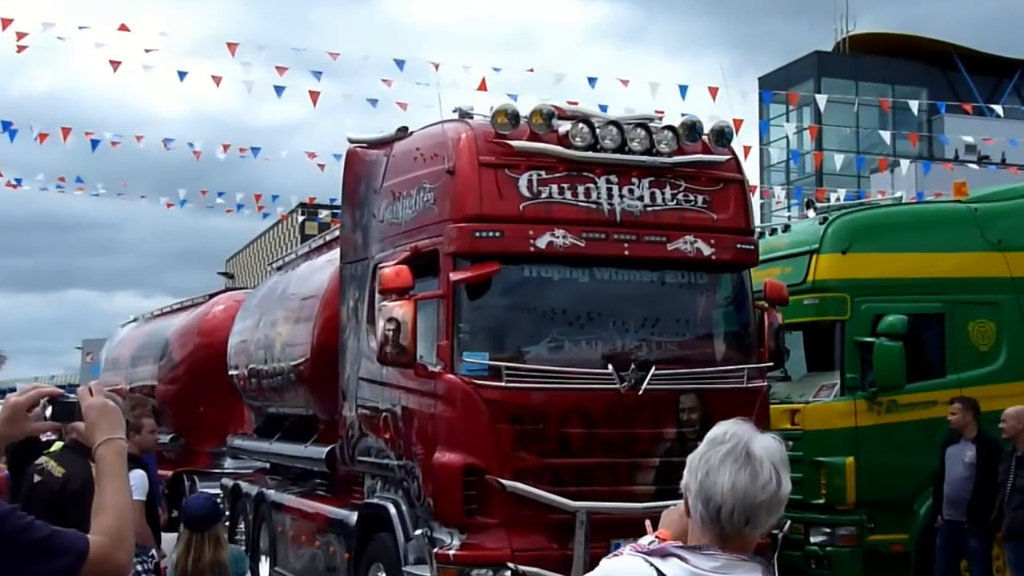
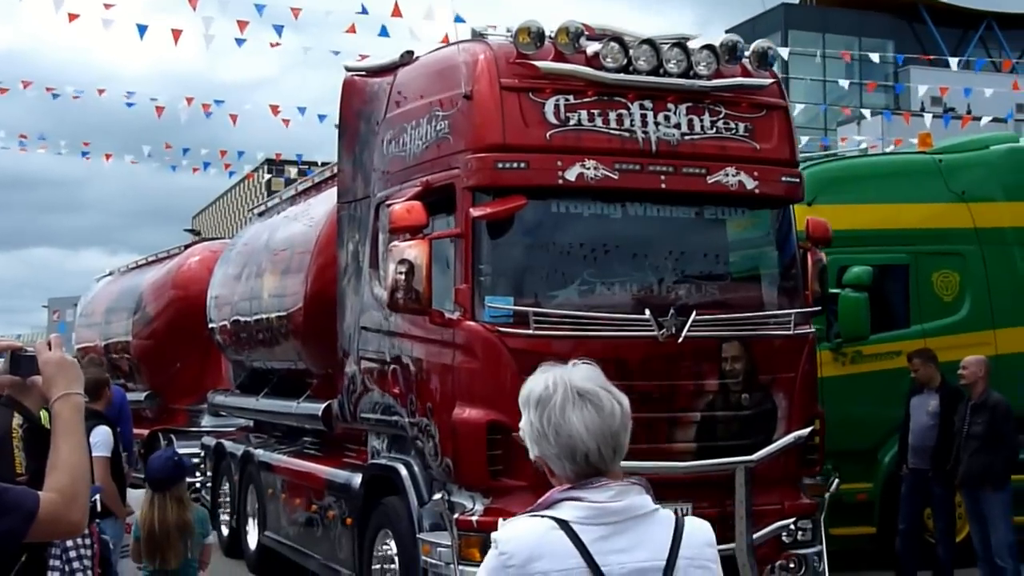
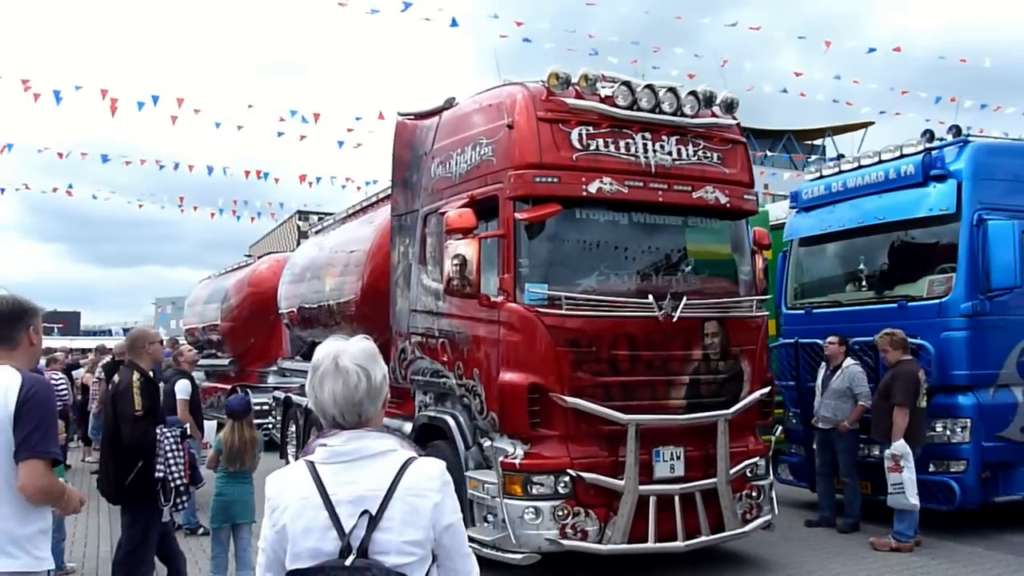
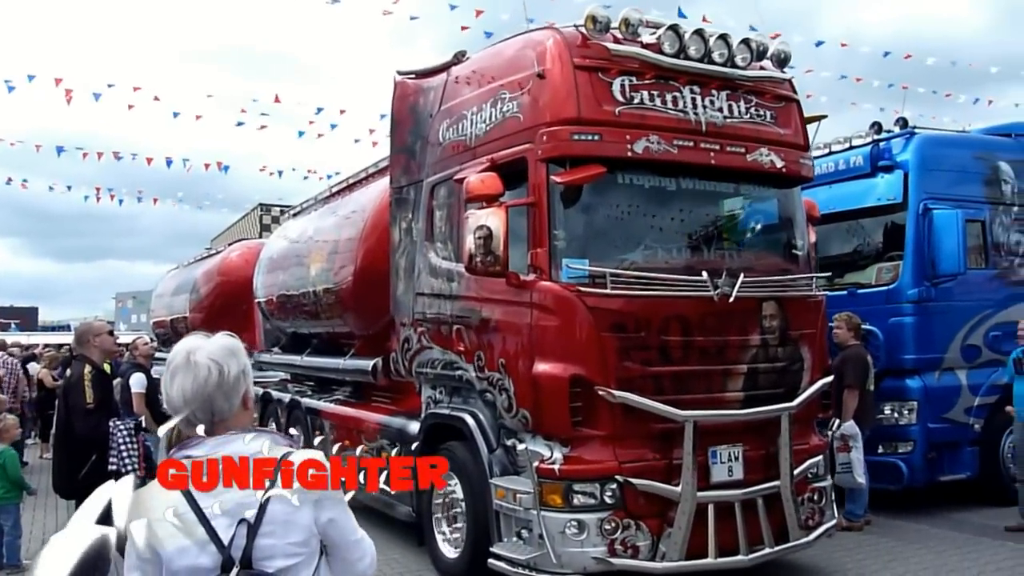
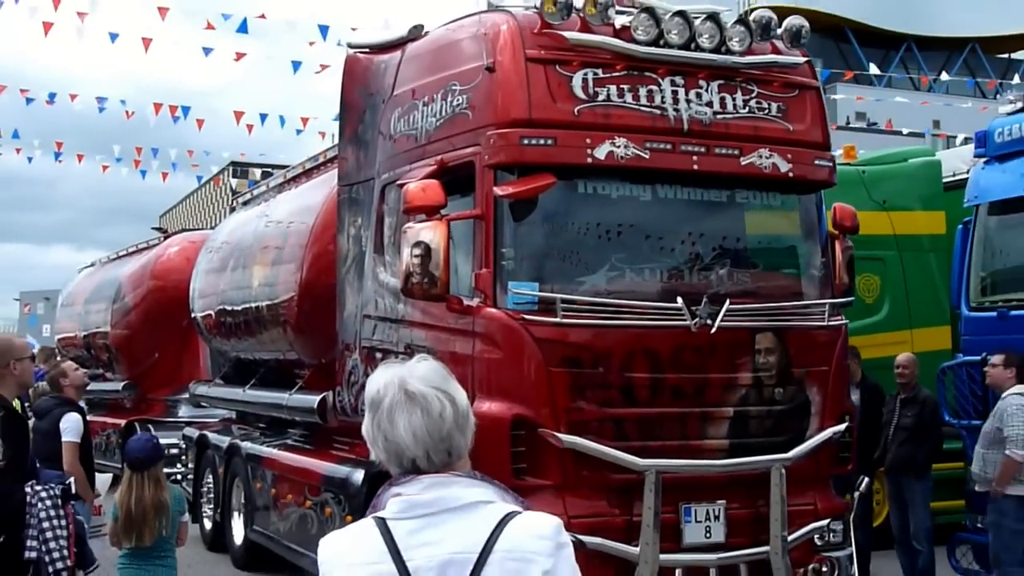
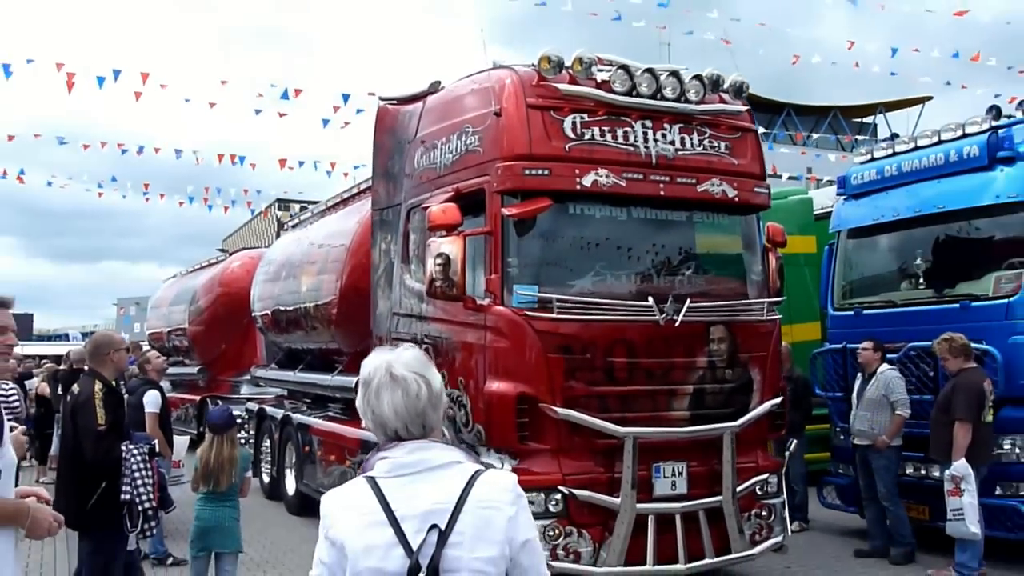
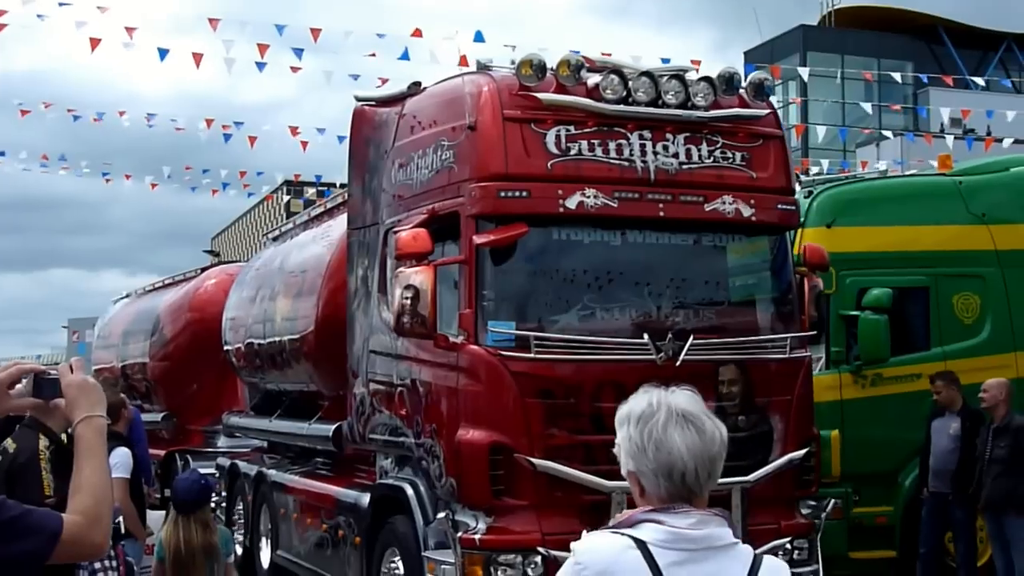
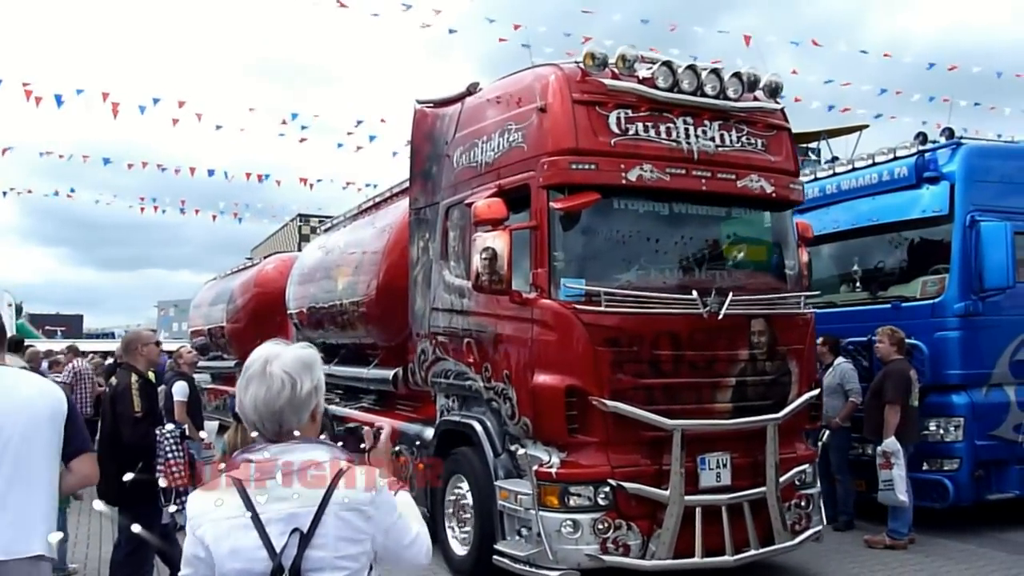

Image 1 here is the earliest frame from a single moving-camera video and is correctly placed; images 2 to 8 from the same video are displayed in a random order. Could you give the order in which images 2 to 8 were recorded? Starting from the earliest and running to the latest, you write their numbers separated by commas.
7, 2, 5, 6, 3, 8, 4
